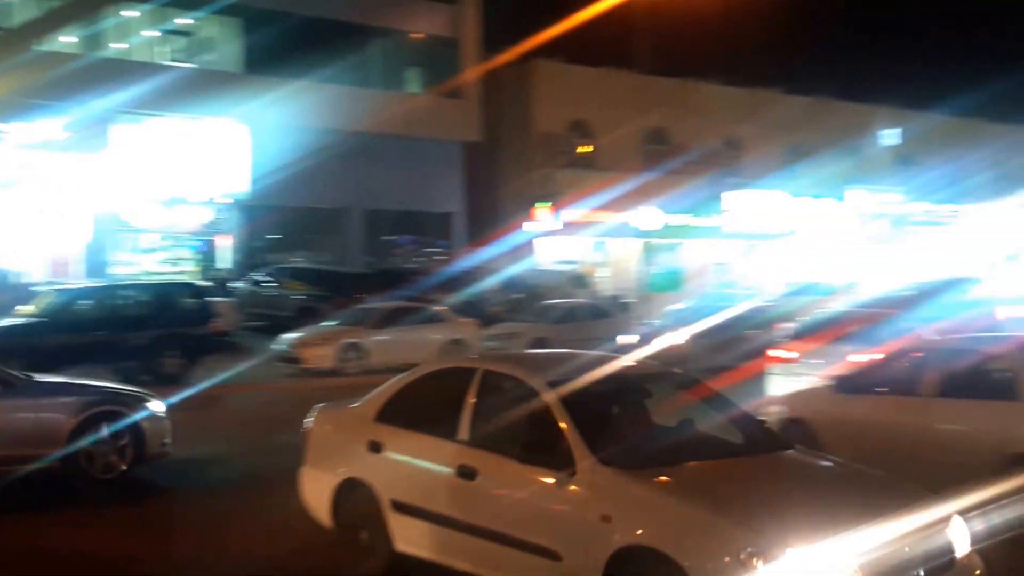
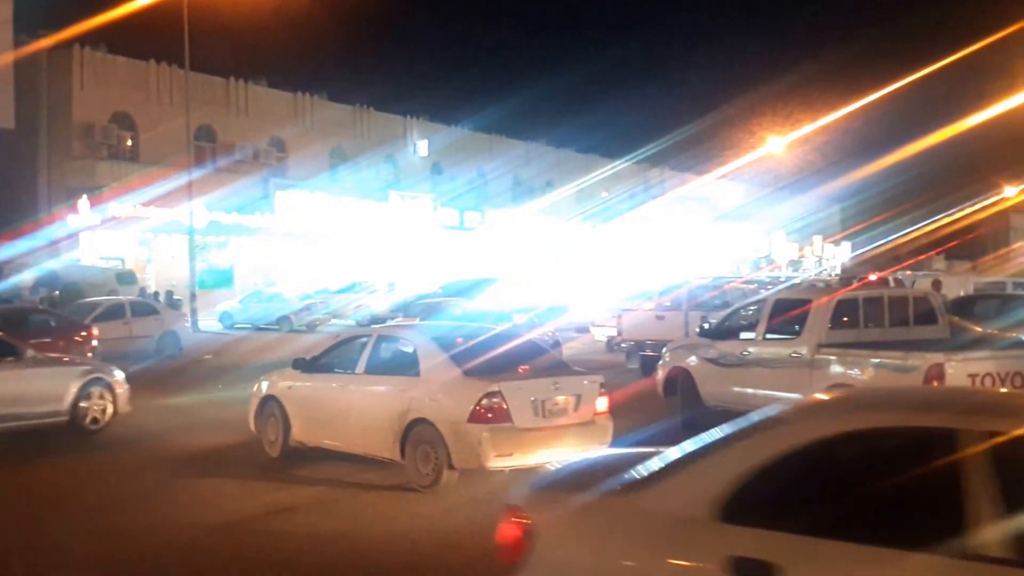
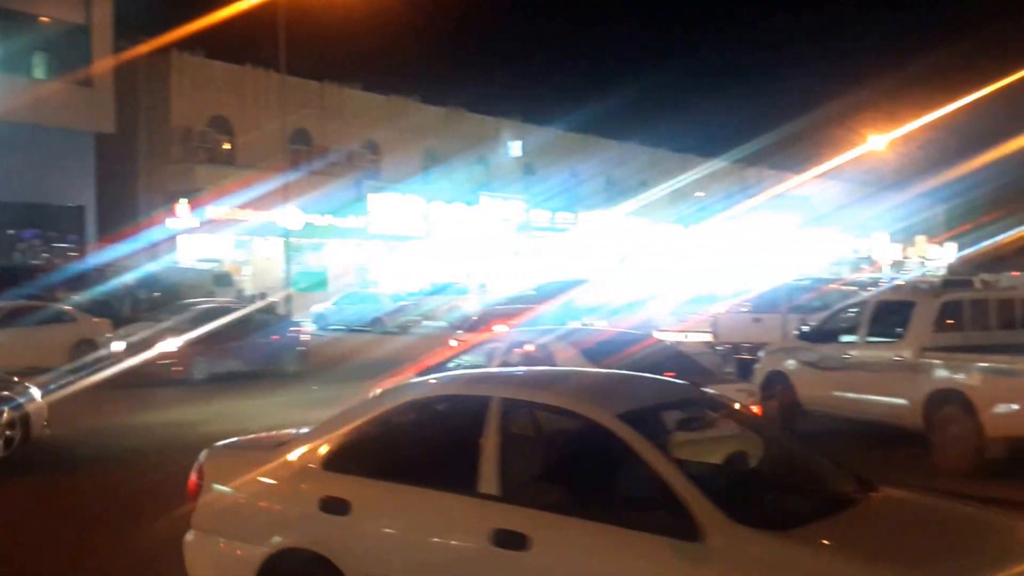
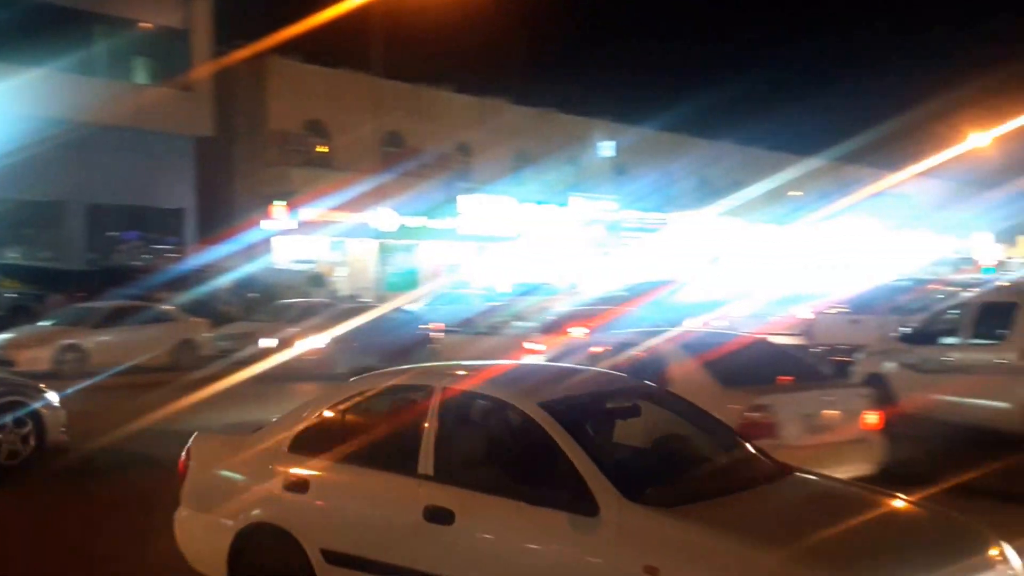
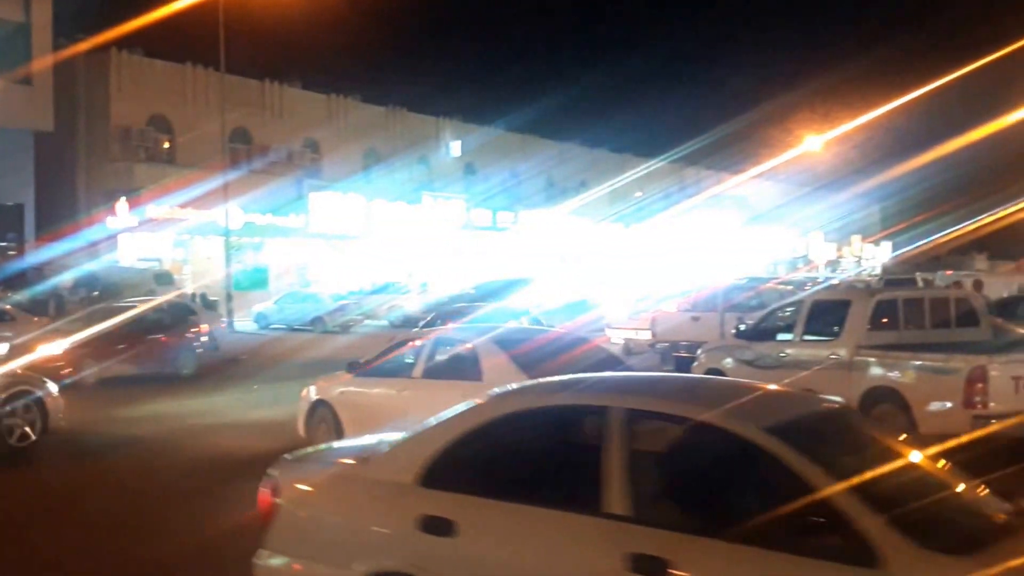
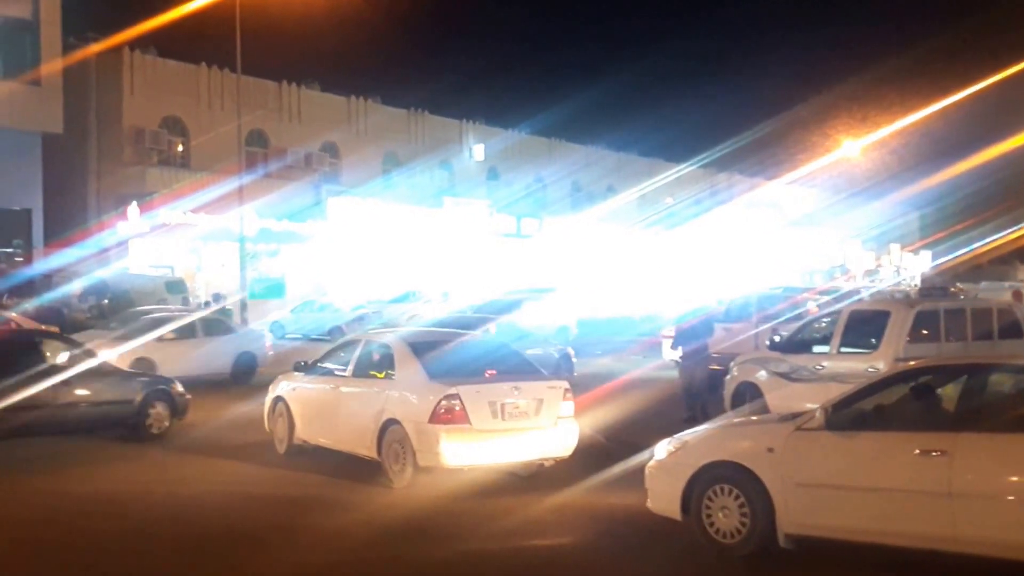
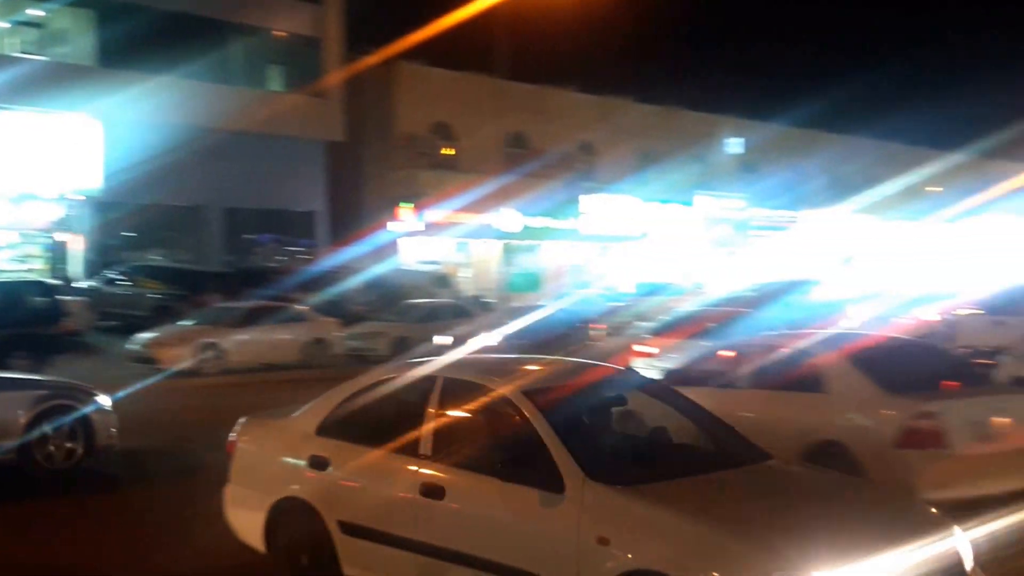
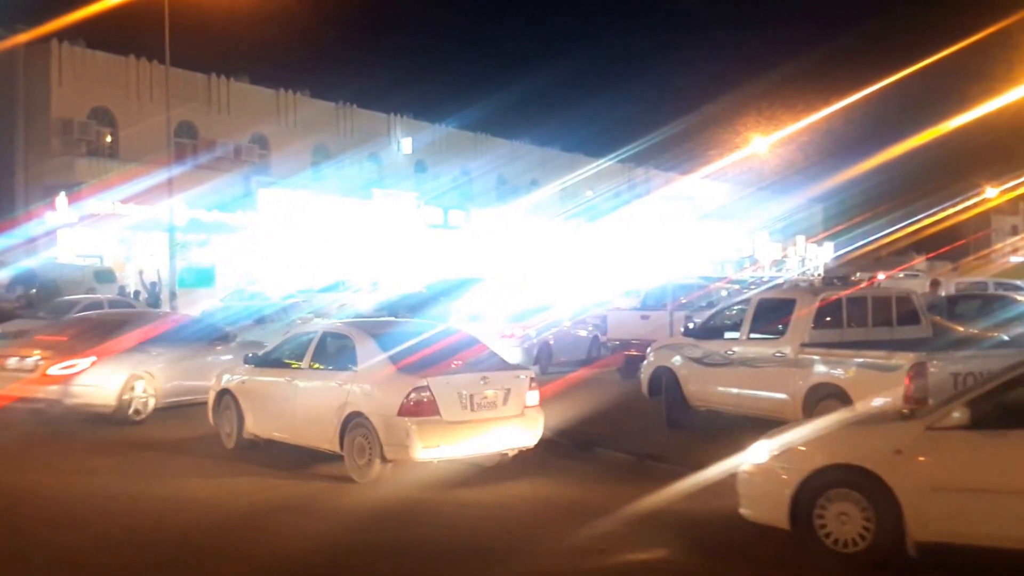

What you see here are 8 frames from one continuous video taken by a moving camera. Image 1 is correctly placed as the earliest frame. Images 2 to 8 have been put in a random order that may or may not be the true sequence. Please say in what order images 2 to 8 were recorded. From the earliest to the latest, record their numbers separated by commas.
7, 4, 3, 5, 2, 8, 6
